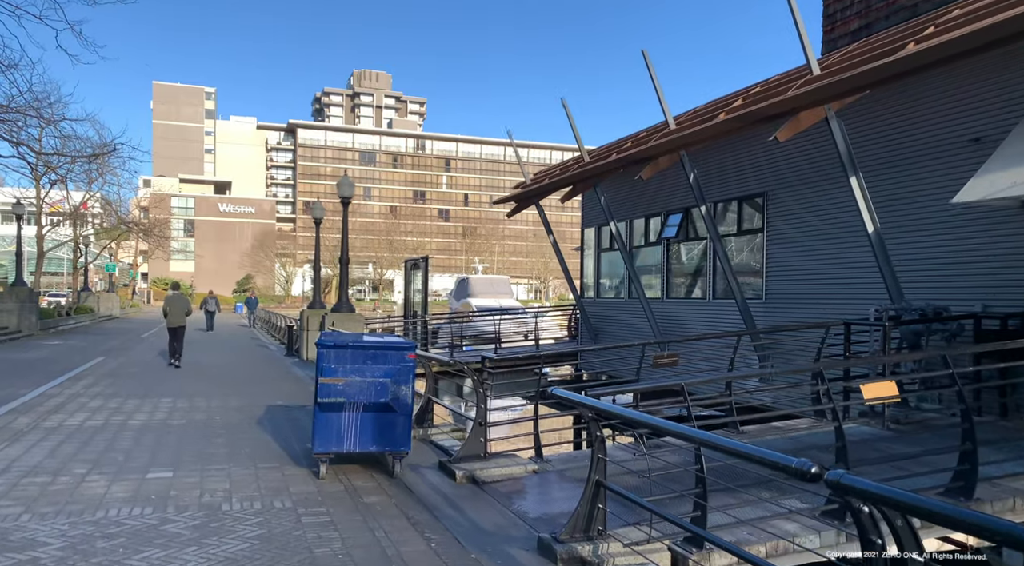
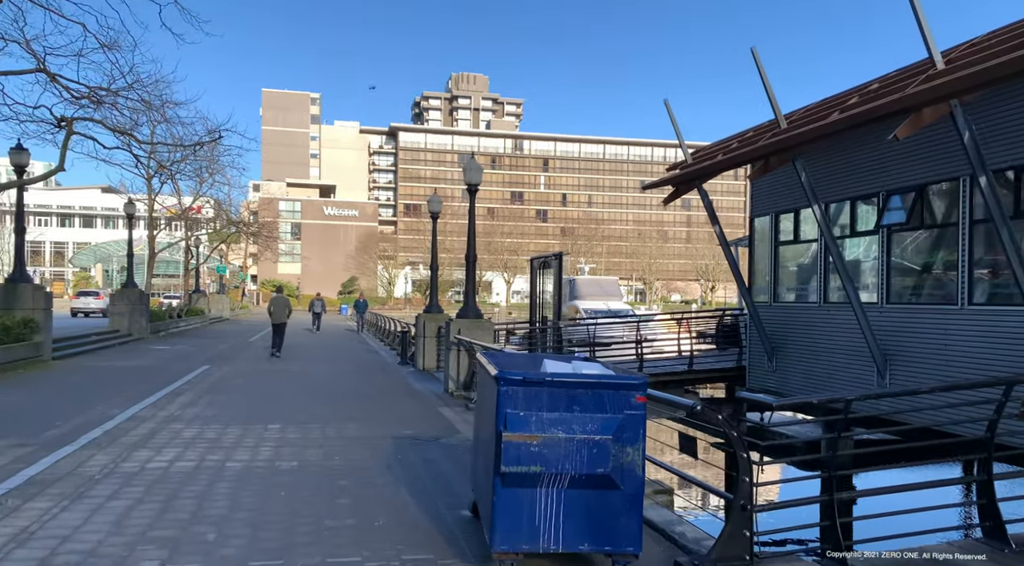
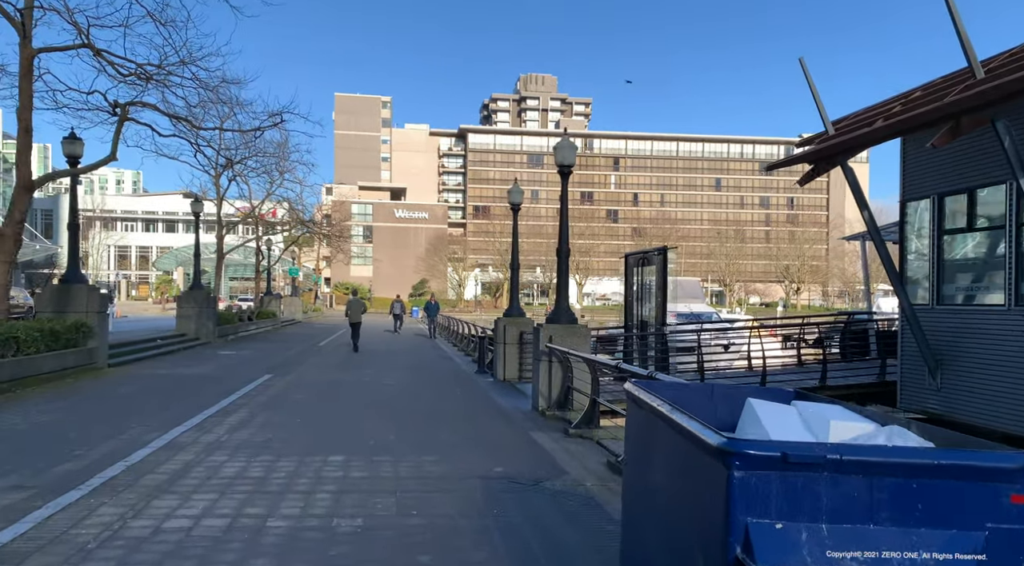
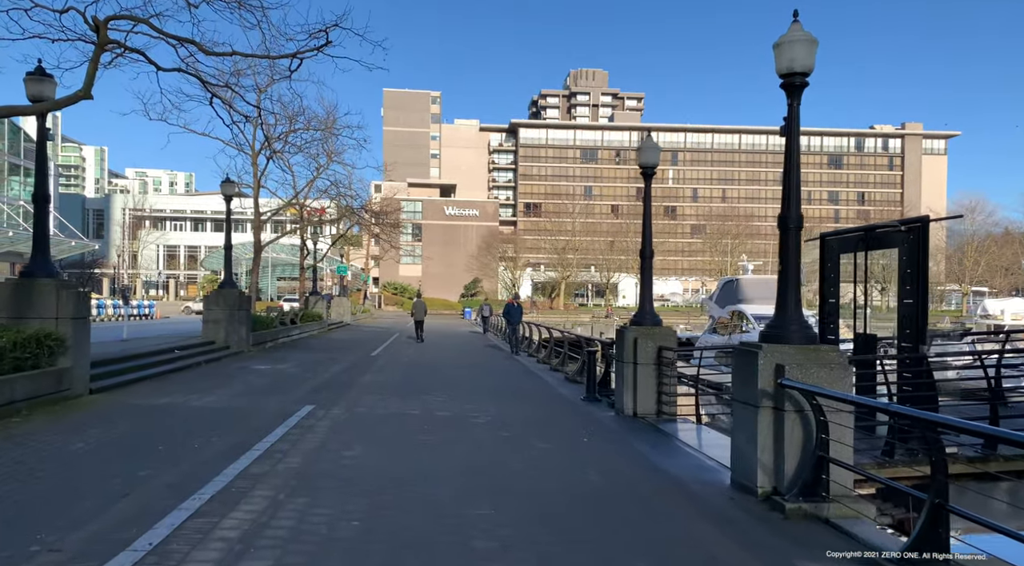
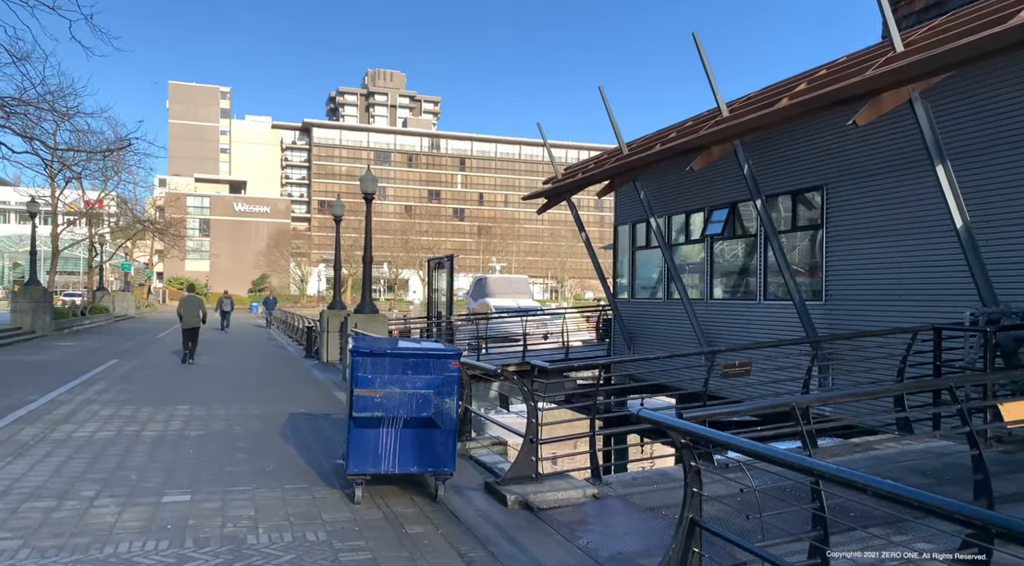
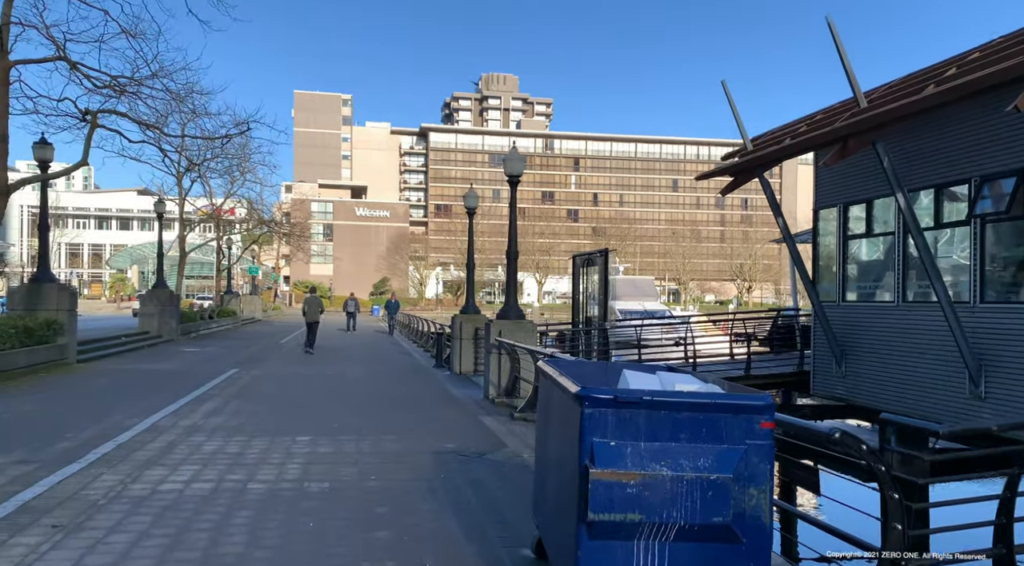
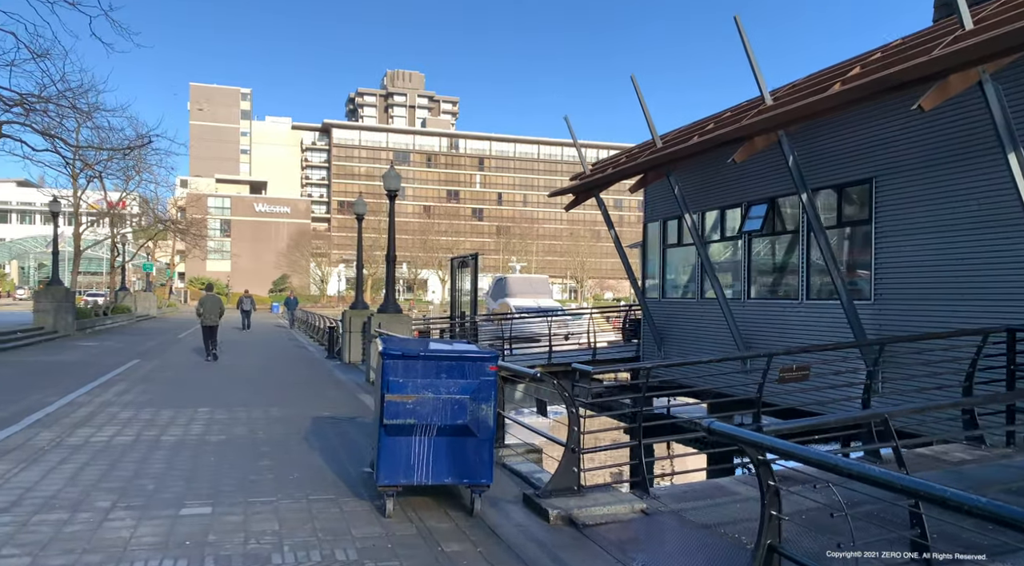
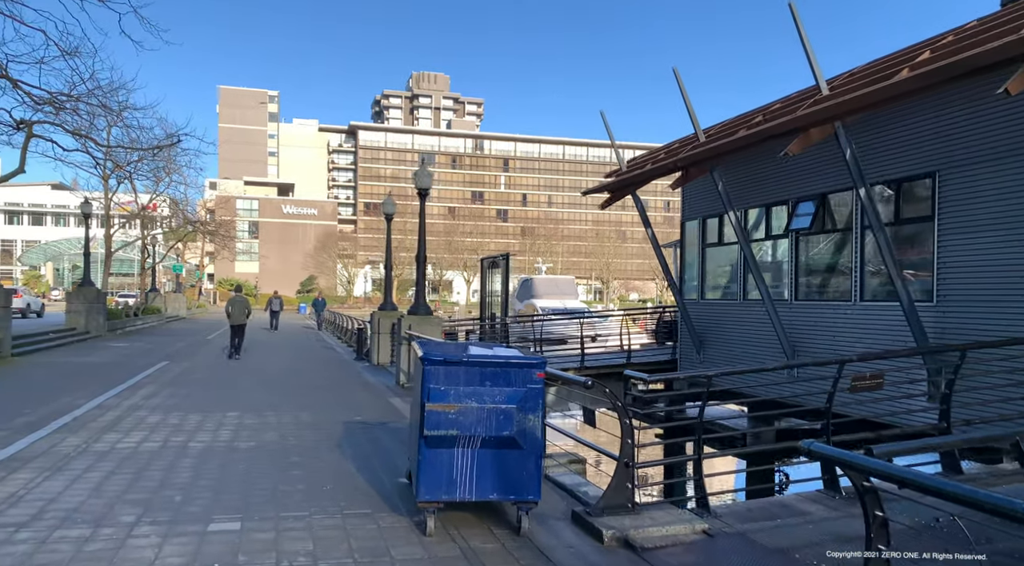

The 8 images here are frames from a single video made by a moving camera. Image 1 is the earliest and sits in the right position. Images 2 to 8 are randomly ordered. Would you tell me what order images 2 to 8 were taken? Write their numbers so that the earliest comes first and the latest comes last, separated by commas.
5, 7, 8, 2, 6, 3, 4
